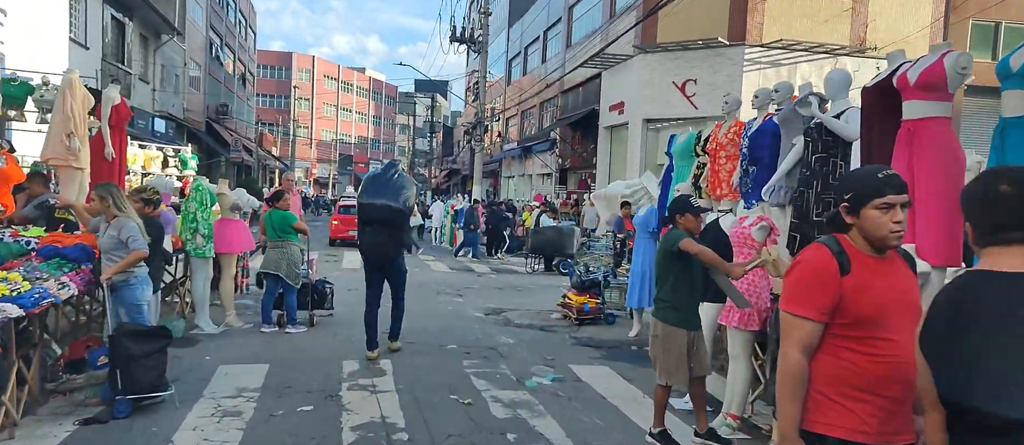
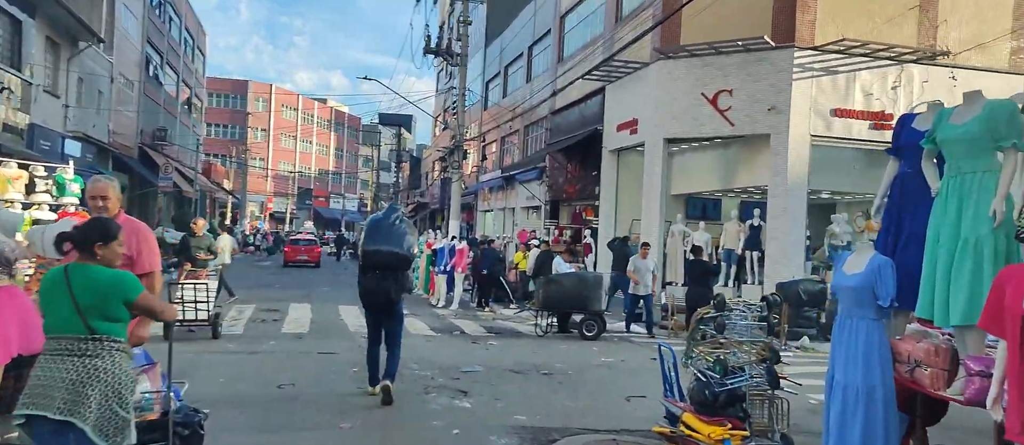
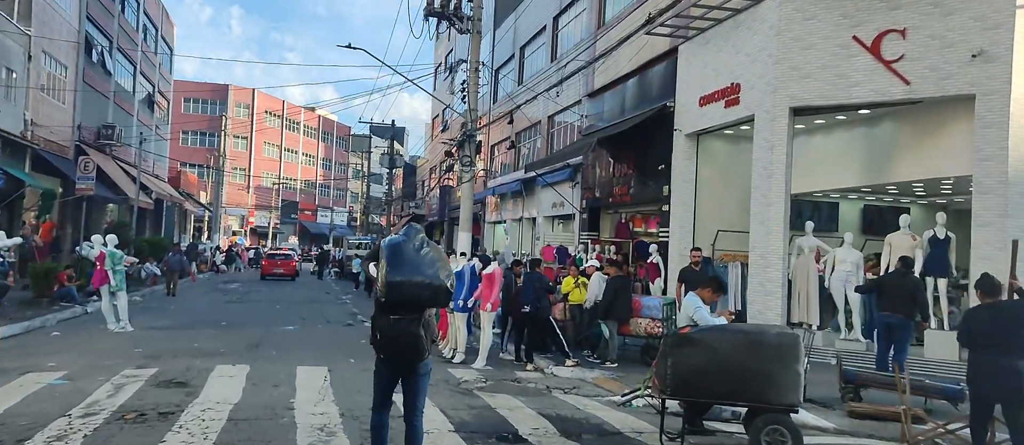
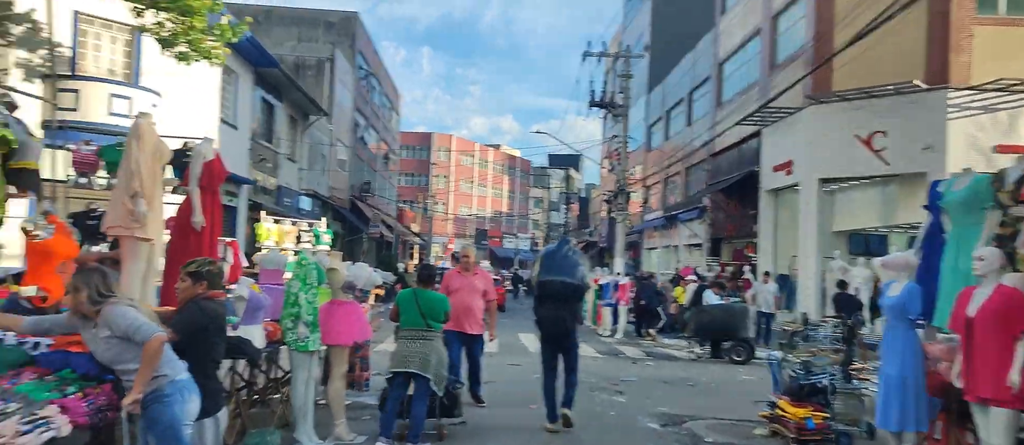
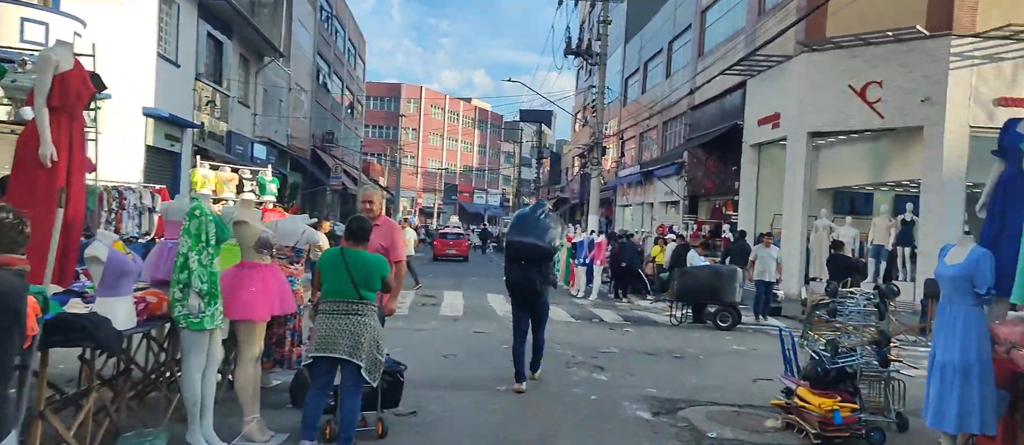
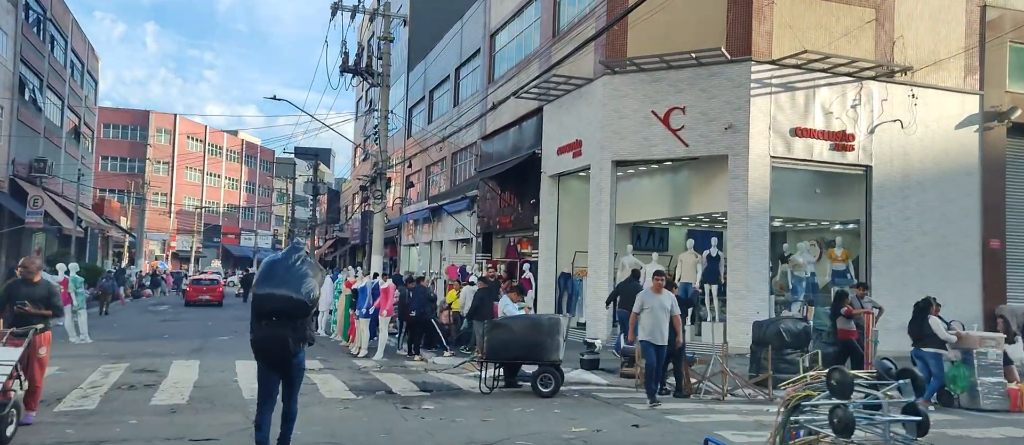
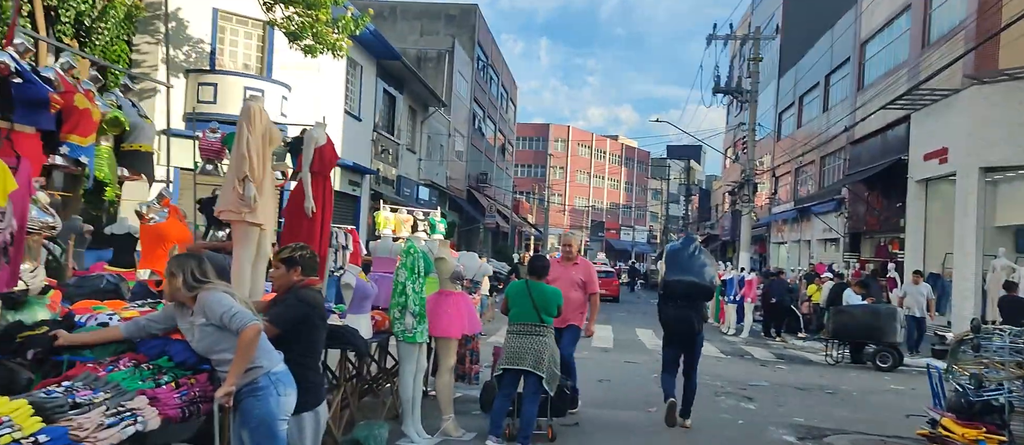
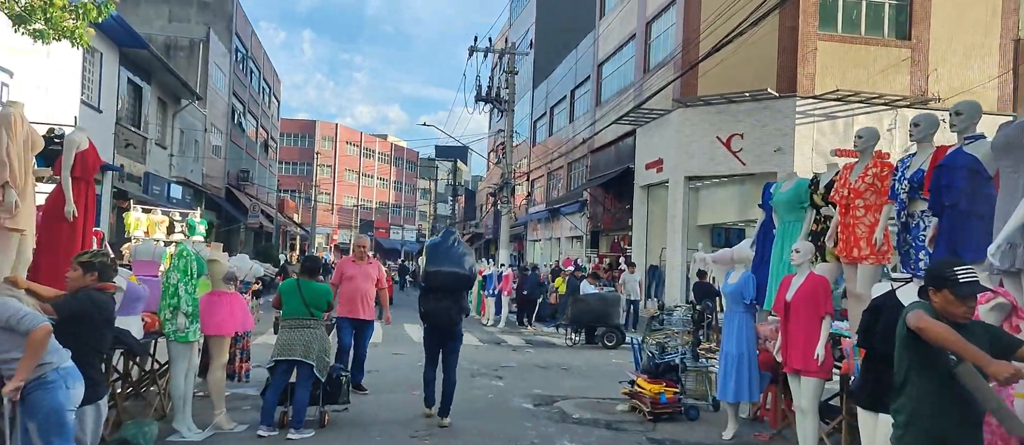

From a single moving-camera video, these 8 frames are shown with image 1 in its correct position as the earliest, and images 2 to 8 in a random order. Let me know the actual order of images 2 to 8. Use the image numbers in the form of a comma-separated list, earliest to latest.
8, 4, 7, 5, 2, 6, 3
